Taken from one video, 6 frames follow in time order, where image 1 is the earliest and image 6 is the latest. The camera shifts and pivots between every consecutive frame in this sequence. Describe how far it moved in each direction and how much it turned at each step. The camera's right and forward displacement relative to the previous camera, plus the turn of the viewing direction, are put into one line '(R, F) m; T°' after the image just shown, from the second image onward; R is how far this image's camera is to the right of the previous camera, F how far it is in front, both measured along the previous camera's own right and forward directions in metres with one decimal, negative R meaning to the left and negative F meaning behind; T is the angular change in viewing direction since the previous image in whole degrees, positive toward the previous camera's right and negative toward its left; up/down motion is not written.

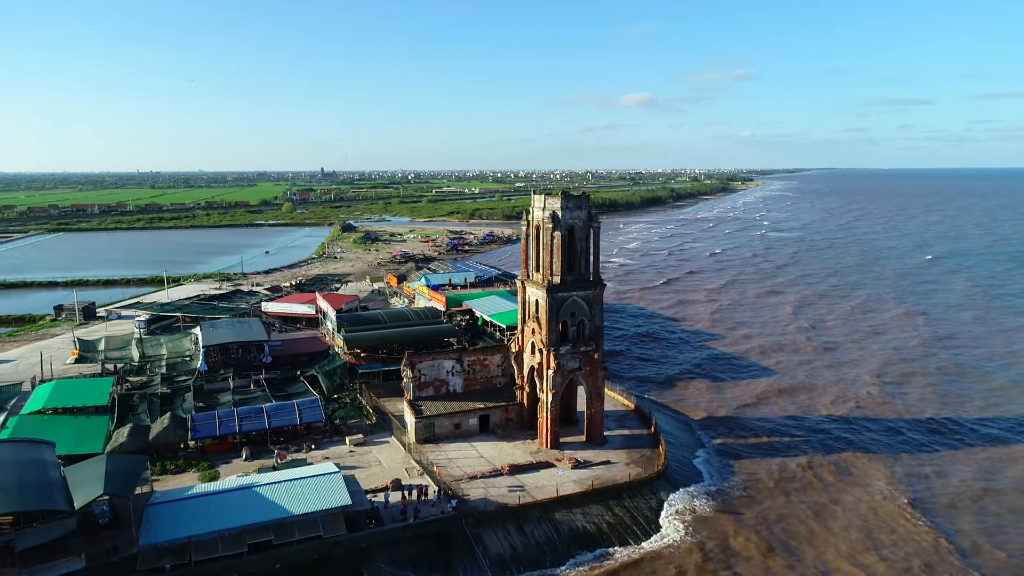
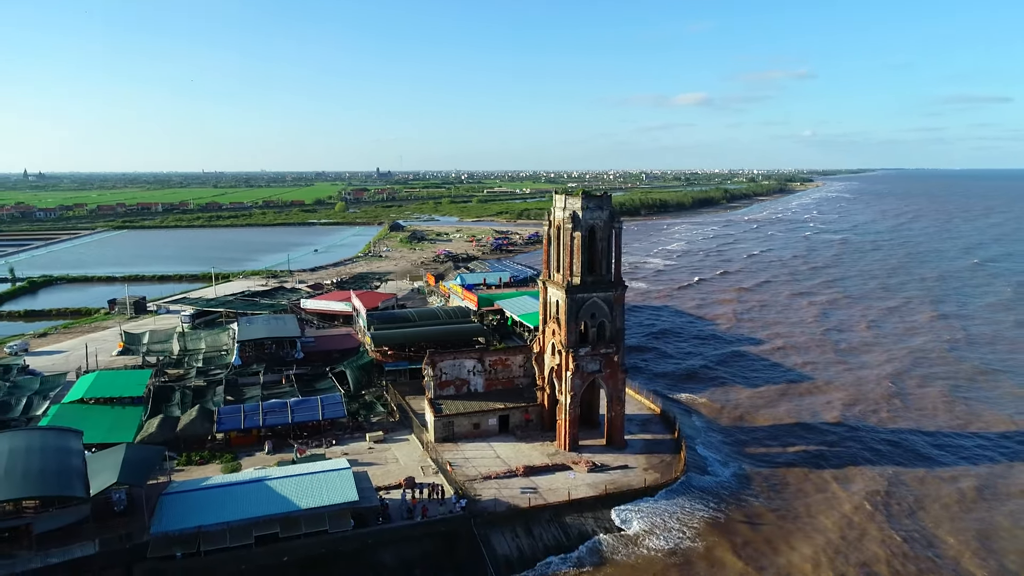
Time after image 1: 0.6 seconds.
(+1.3, +0.2) m; -4°
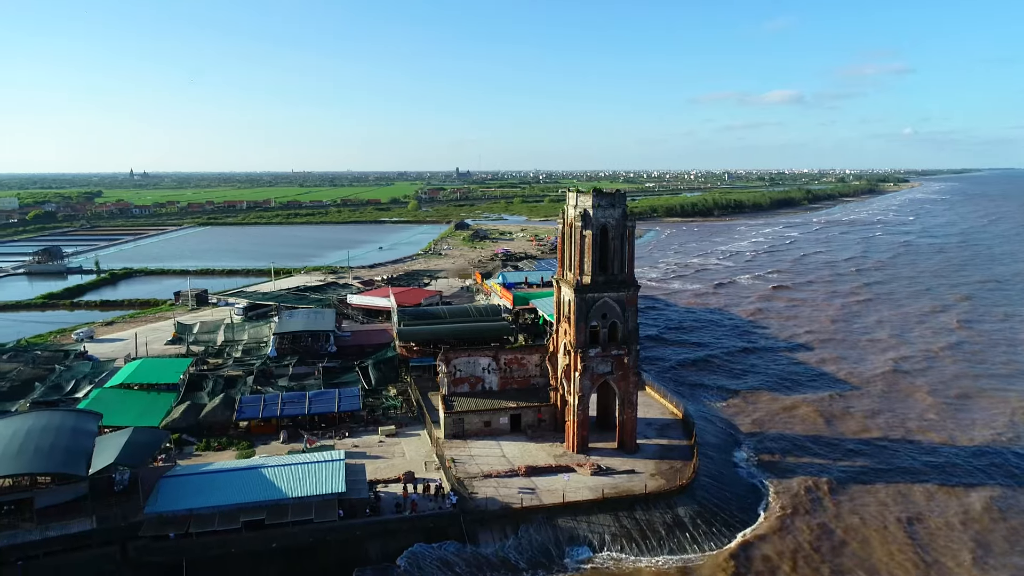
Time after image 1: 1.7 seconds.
(+2.7, +0.4) m; -6°
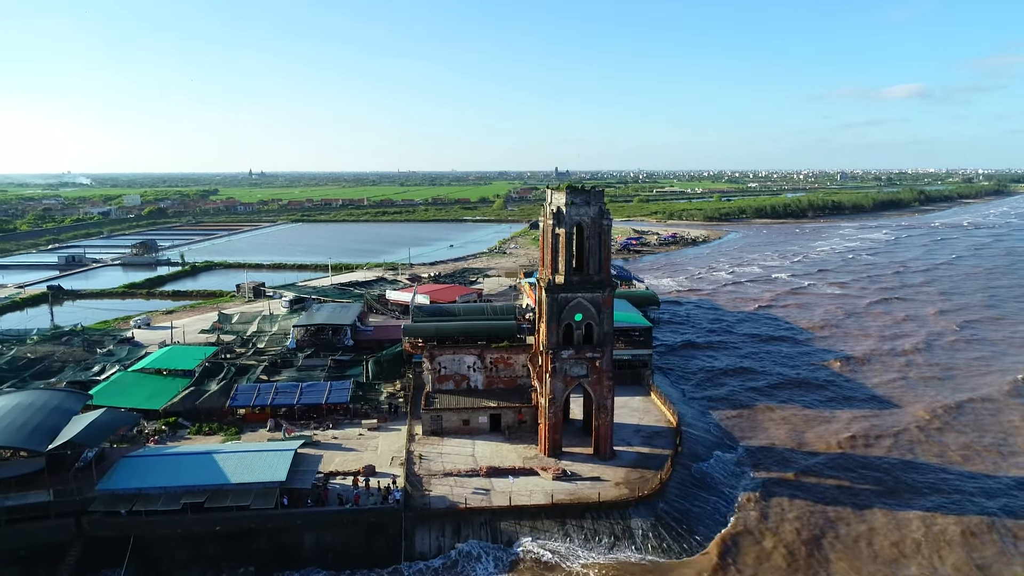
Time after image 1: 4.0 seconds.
(+4.9, +0.7) m; -8°
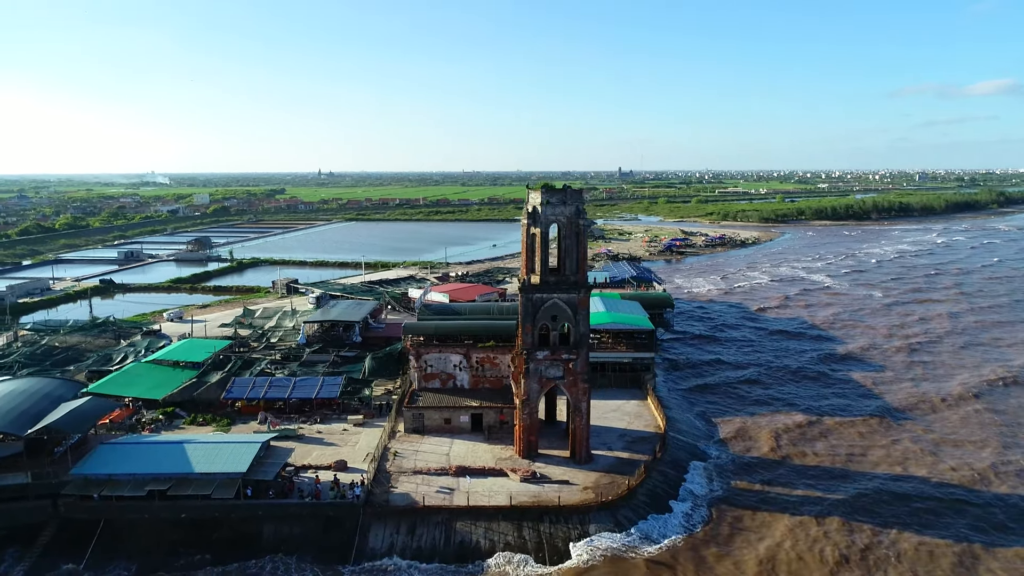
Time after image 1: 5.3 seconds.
(+3.3, +0.3) m; -5°
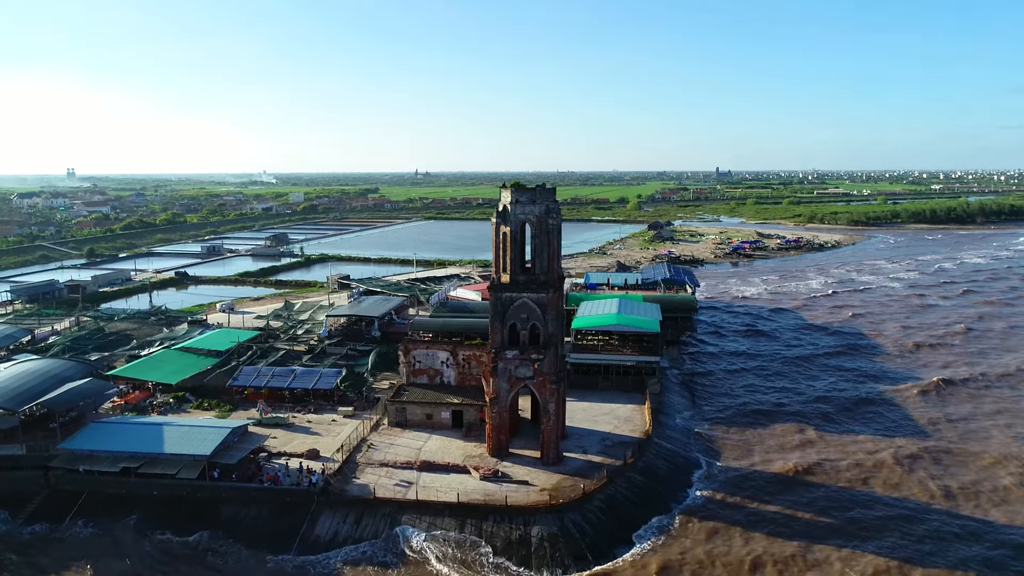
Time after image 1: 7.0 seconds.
(+4.6, +0.3) m; -8°
